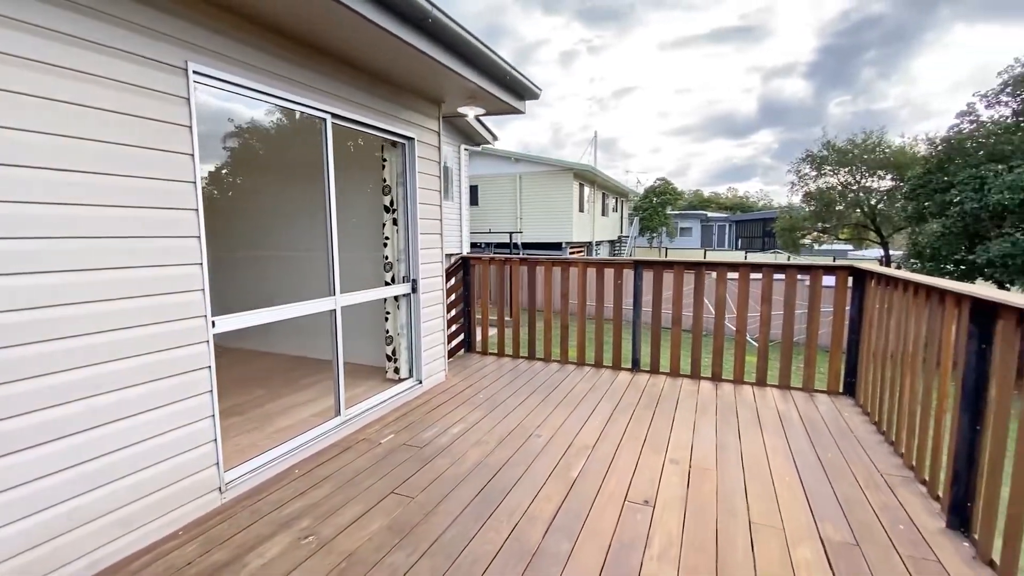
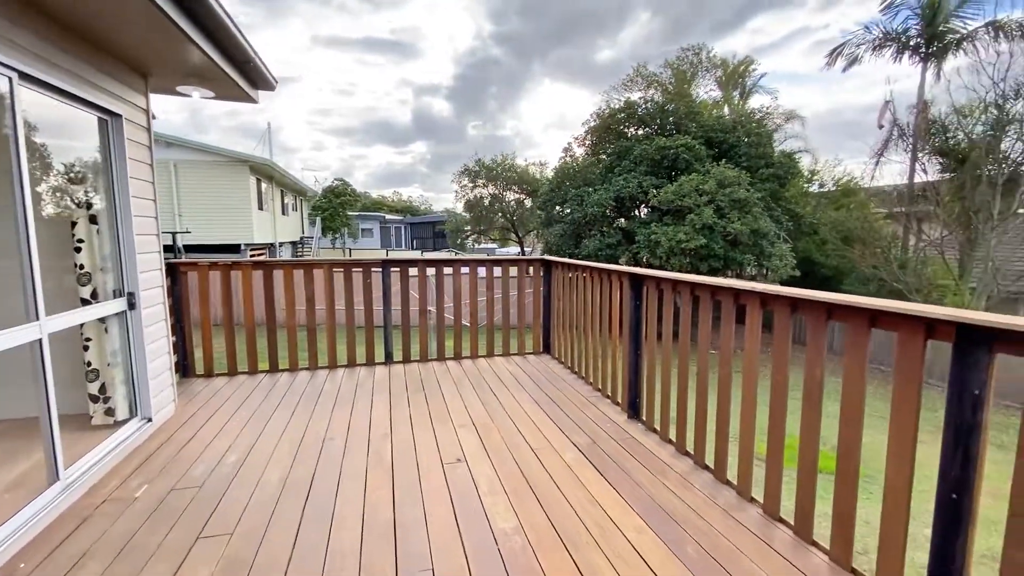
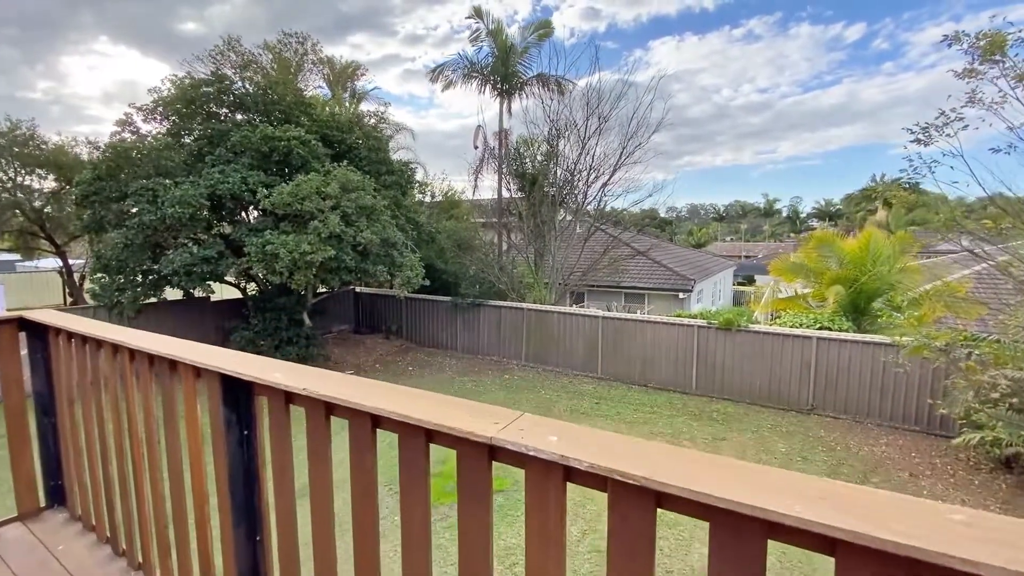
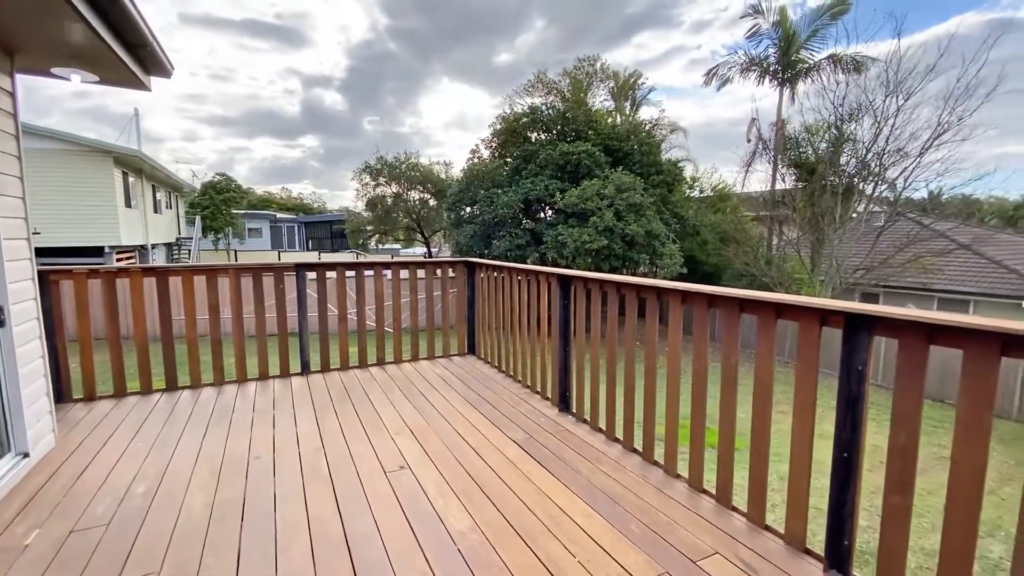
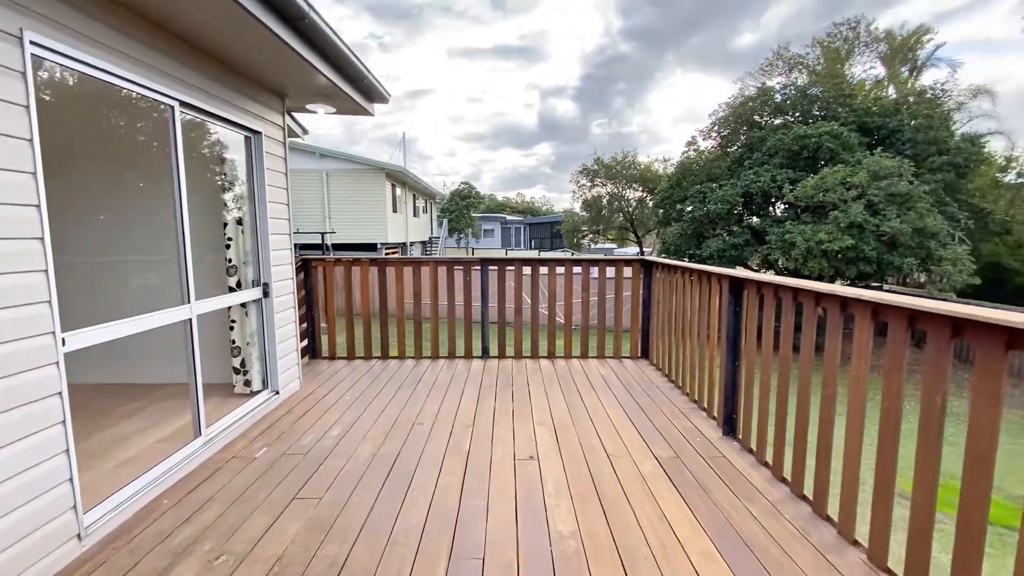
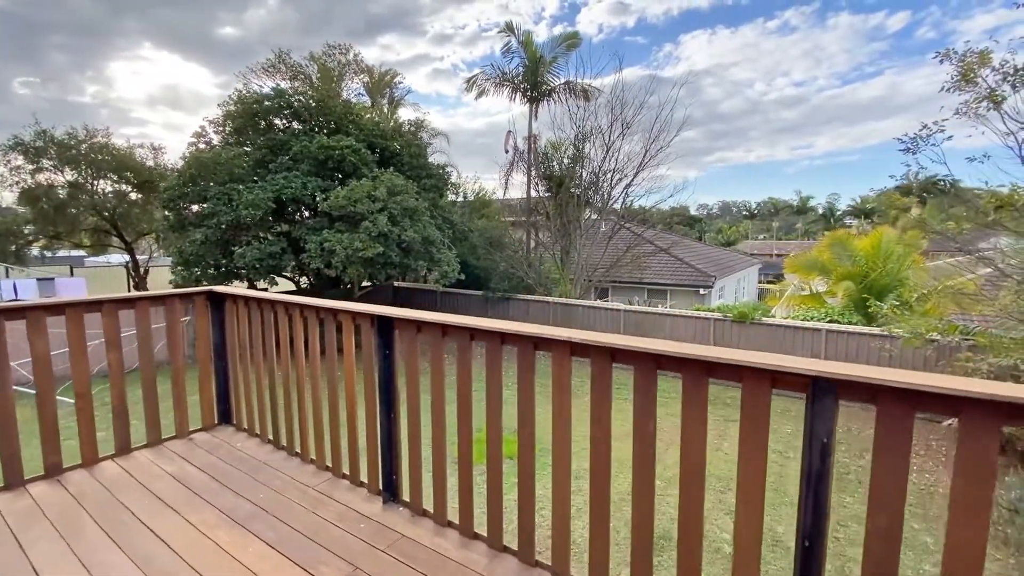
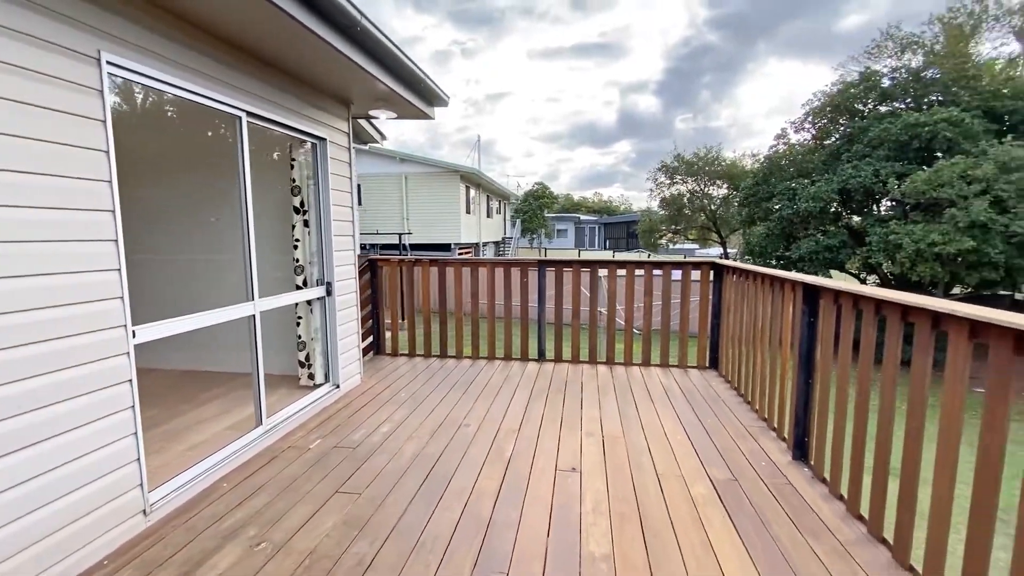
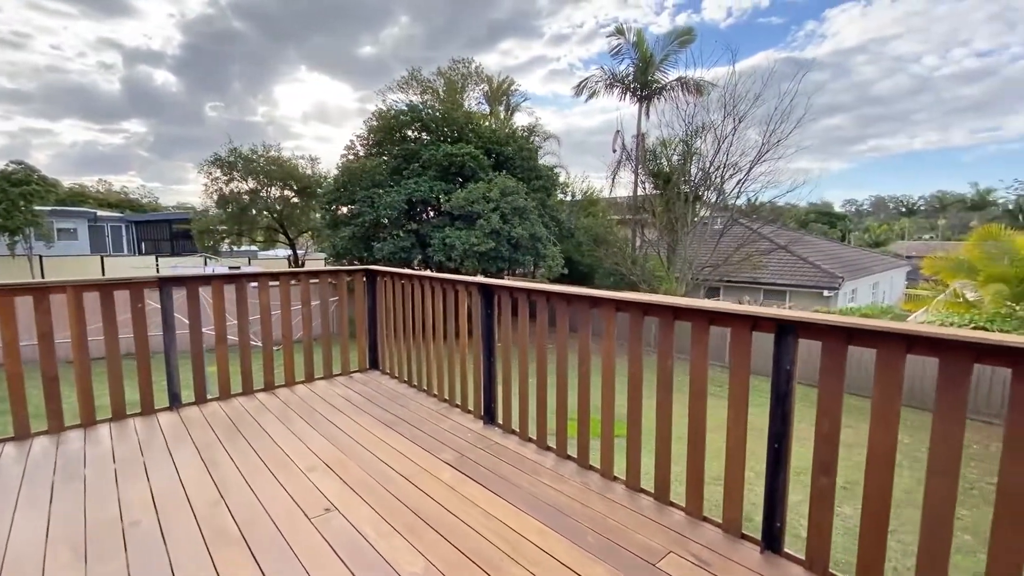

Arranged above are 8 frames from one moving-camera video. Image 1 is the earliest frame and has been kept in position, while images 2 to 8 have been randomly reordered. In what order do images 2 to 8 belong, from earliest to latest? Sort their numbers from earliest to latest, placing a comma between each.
7, 5, 2, 4, 8, 6, 3
